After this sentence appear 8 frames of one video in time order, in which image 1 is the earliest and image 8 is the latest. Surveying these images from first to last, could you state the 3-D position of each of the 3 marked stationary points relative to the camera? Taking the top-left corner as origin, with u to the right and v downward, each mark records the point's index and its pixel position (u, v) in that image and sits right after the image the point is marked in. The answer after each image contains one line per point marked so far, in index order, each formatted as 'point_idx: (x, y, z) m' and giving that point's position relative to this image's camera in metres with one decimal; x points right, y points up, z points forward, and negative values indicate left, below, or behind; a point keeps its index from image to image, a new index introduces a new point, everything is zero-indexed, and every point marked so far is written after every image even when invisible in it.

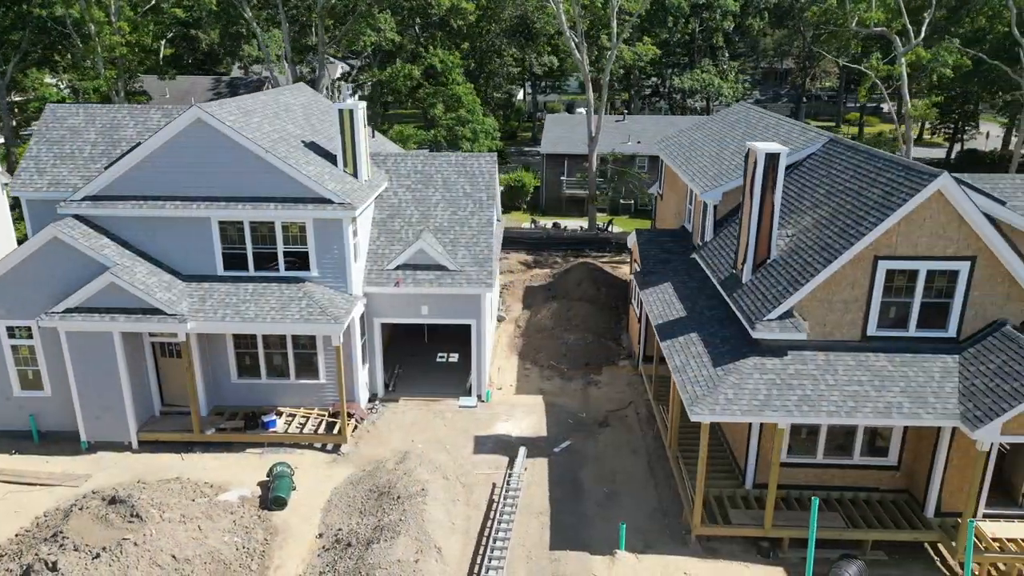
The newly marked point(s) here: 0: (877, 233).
0: (+4.2, +0.6, +13.9) m
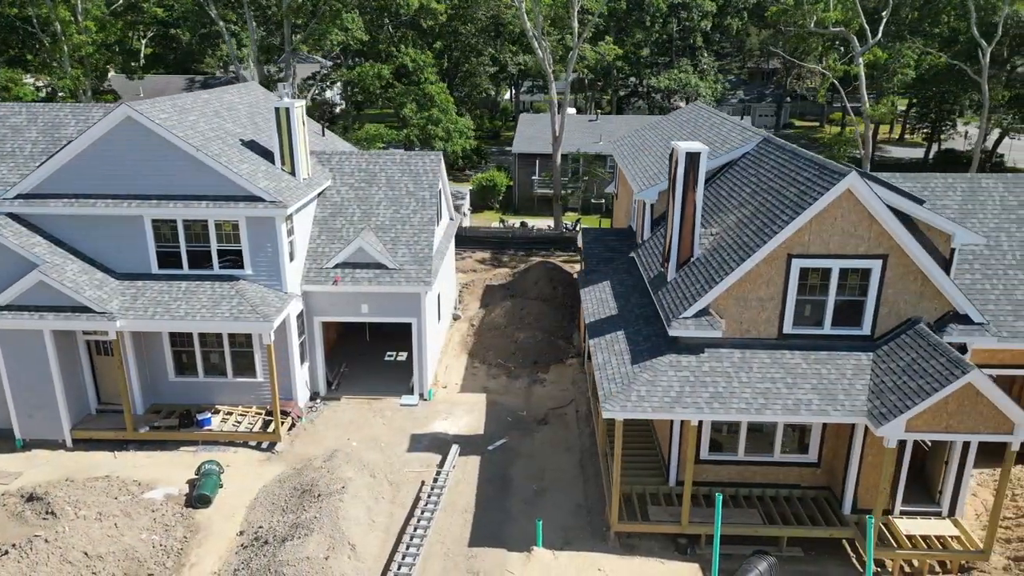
0: (+3.2, +0.6, +14.0) m
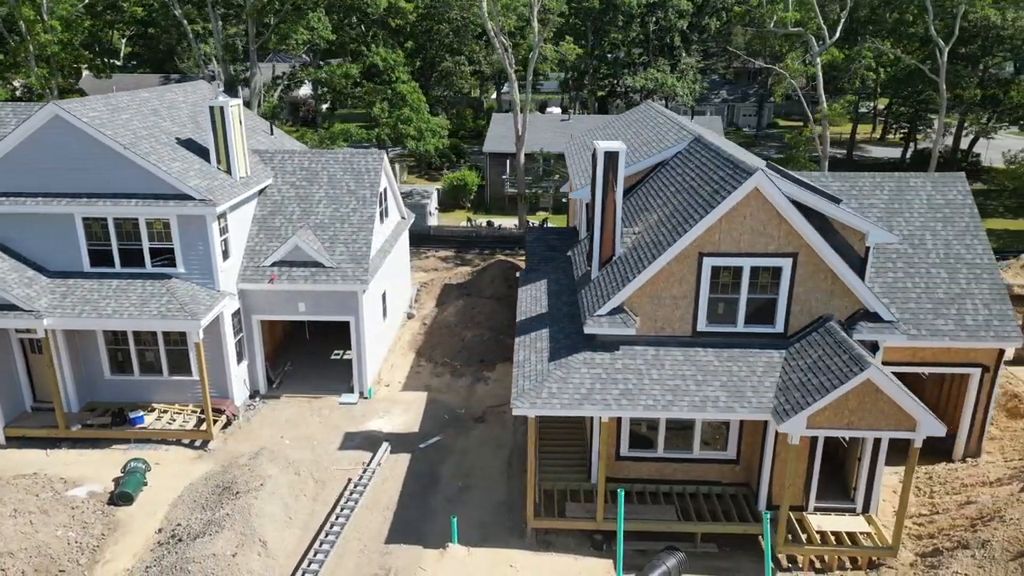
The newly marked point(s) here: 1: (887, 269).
0: (+2.2, +0.7, +14.1) m
1: (+5.3, +0.3, +17.1) m
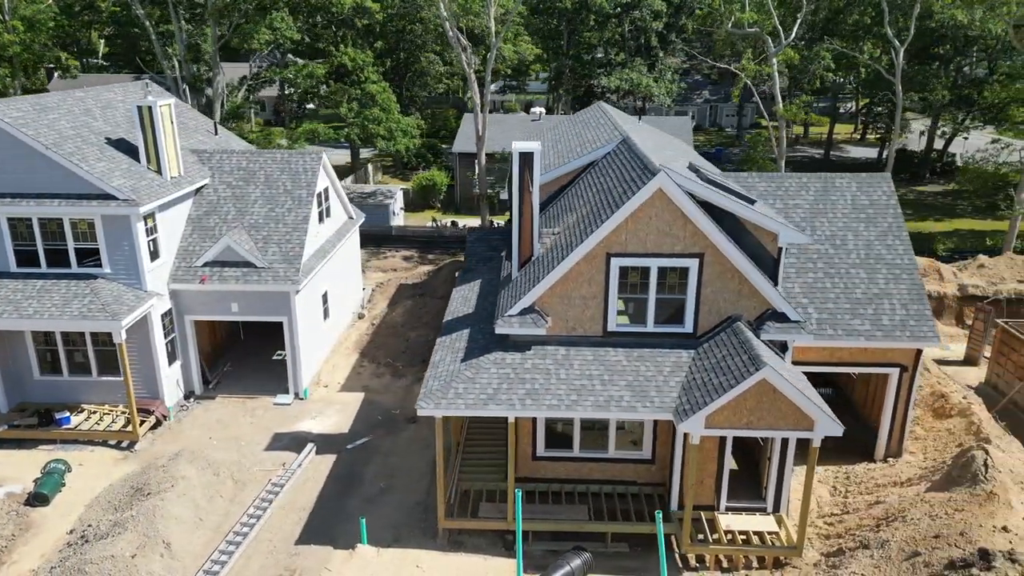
0: (+1.1, +0.7, +14.1) m
1: (+4.2, +0.3, +17.1) m
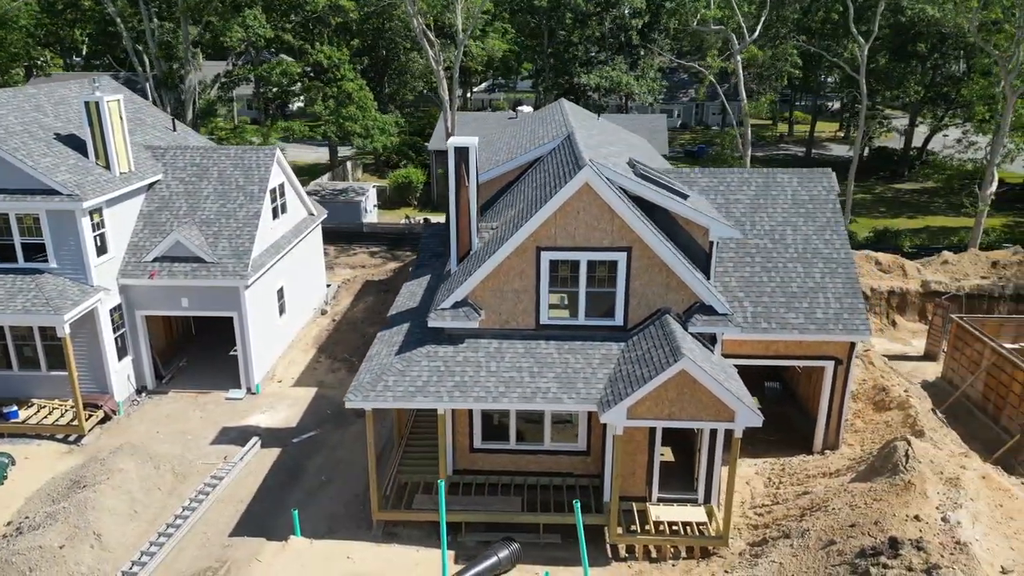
0: (+0.2, +0.8, +14.2) m
1: (+3.3, +0.4, +17.2) m
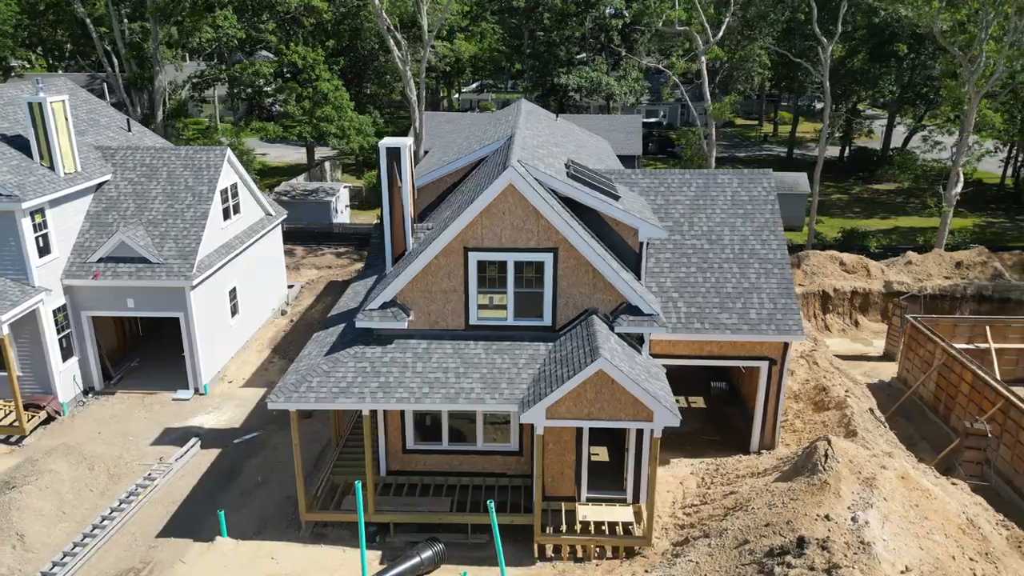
0: (-0.6, +0.7, +14.2) m
1: (+2.4, +0.3, +17.3) m
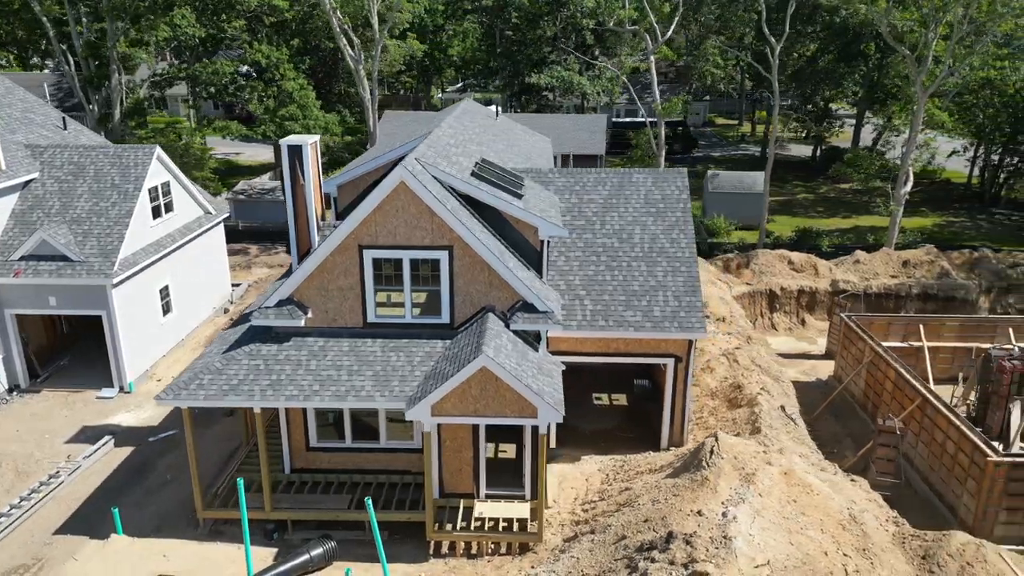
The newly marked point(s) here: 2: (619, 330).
0: (-1.9, +0.8, +14.3) m
1: (+1.1, +0.4, +17.3) m
2: (+1.4, -0.6, +16.3) m
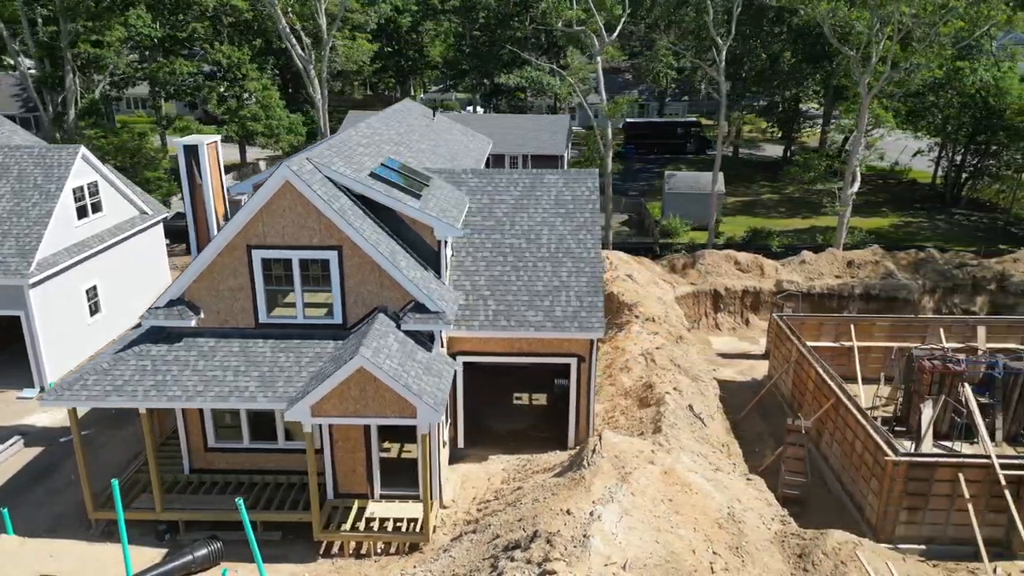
0: (-3.3, +0.8, +14.3) m
1: (-0.2, +0.4, +17.4) m
2: (+0.1, -0.6, +16.3) m
